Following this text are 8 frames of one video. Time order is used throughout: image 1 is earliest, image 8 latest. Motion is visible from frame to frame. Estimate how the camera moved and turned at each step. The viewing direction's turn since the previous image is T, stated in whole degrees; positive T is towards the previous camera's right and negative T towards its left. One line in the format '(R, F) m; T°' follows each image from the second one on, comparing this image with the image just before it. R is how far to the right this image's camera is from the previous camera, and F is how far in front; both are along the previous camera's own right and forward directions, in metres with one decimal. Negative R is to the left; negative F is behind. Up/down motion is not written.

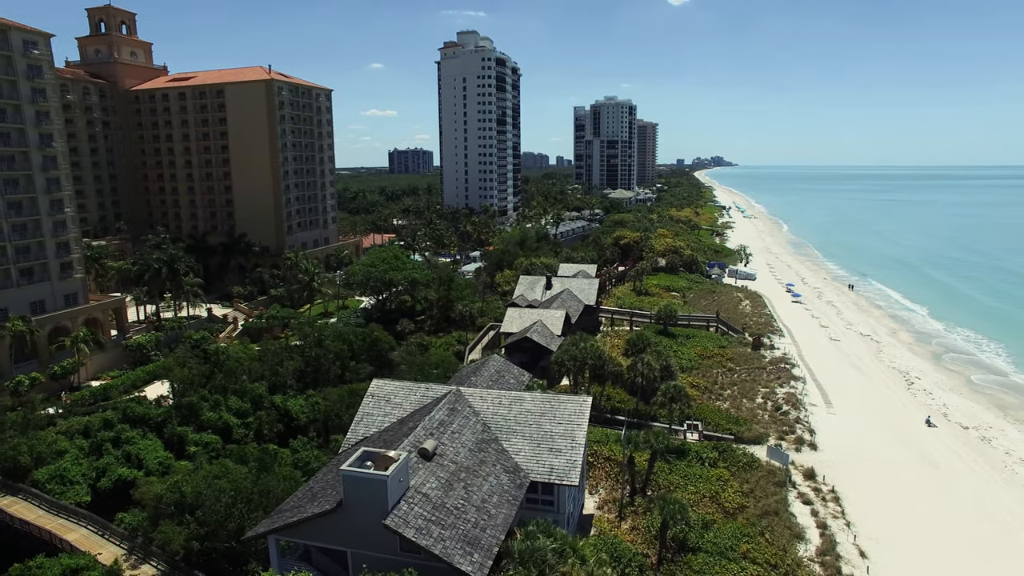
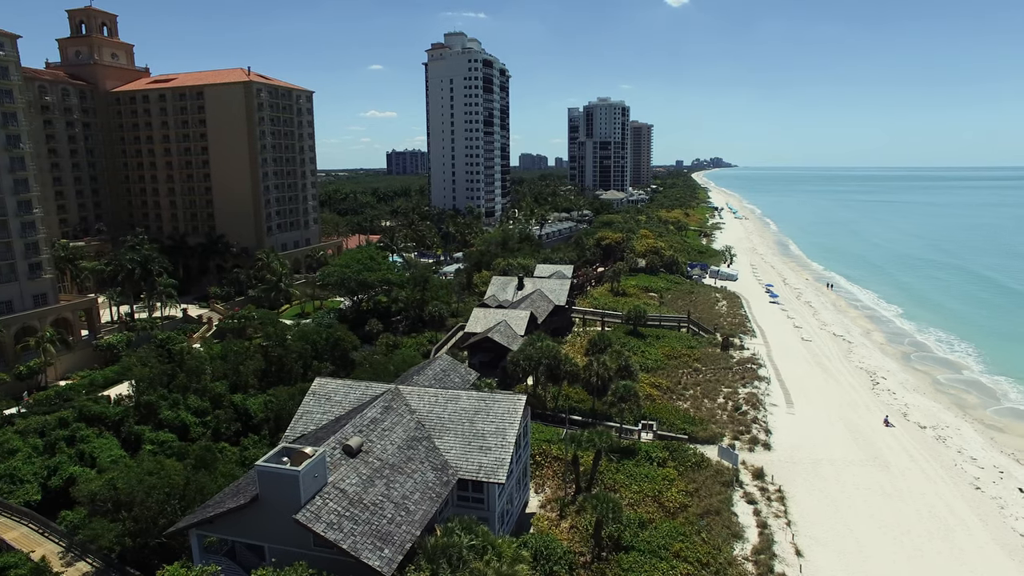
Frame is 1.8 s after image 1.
(+2.4, -0.1) m; 0°
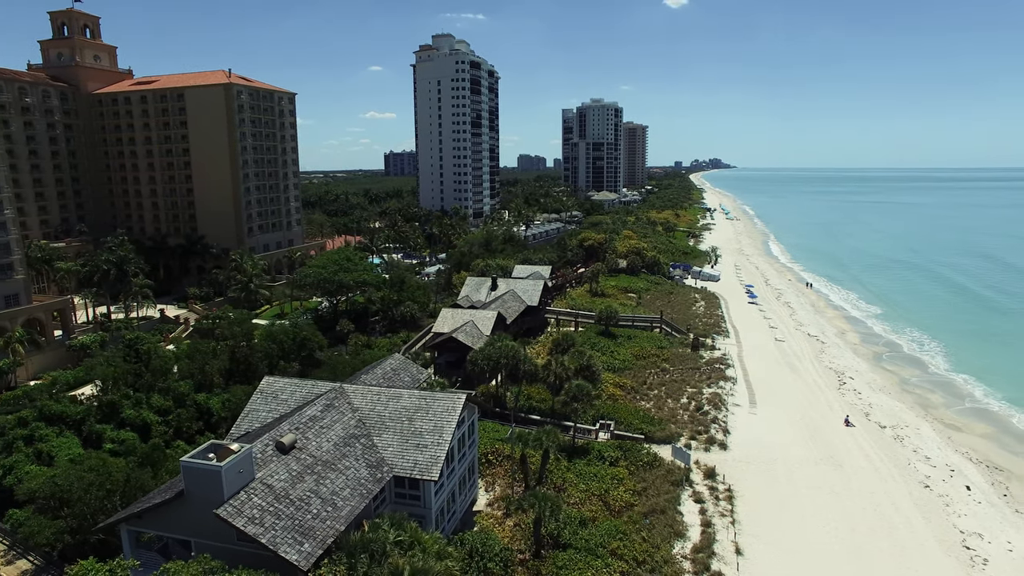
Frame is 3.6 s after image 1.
(+2.2, -0.2) m; 0°
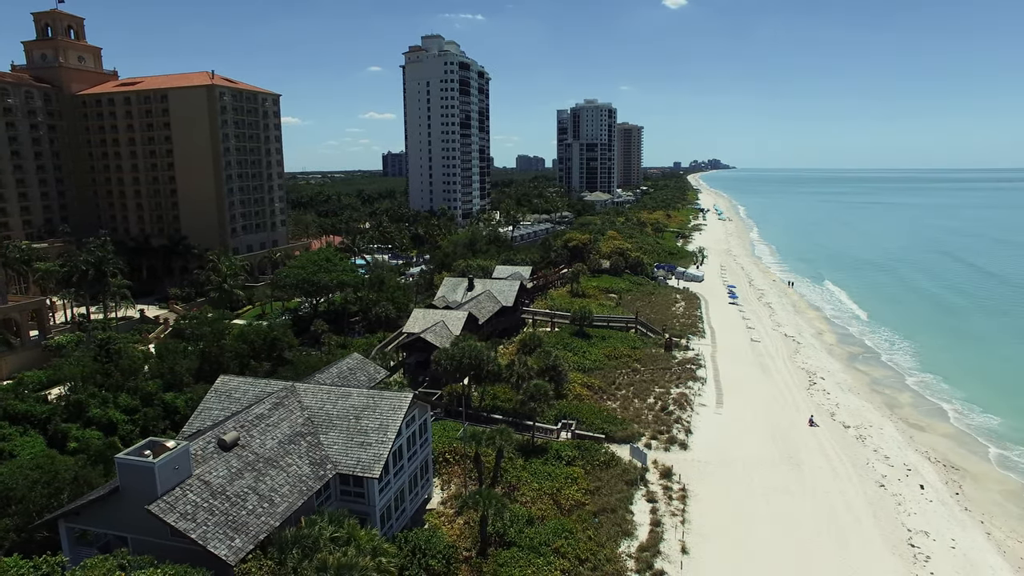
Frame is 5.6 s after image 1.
(+2.0, -0.2) m; 0°
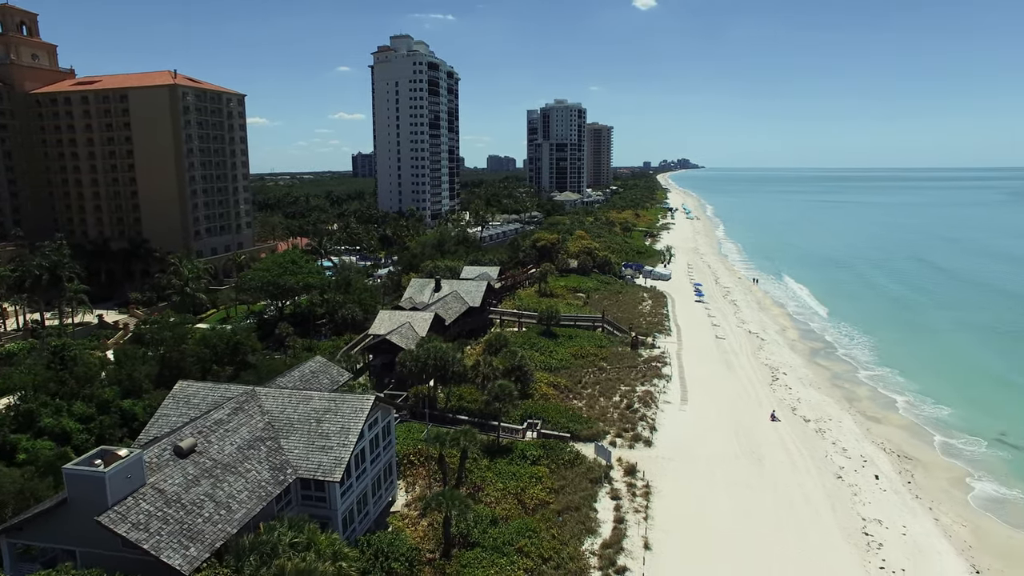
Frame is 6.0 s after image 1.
(+0.4, -0.1) m; +2°
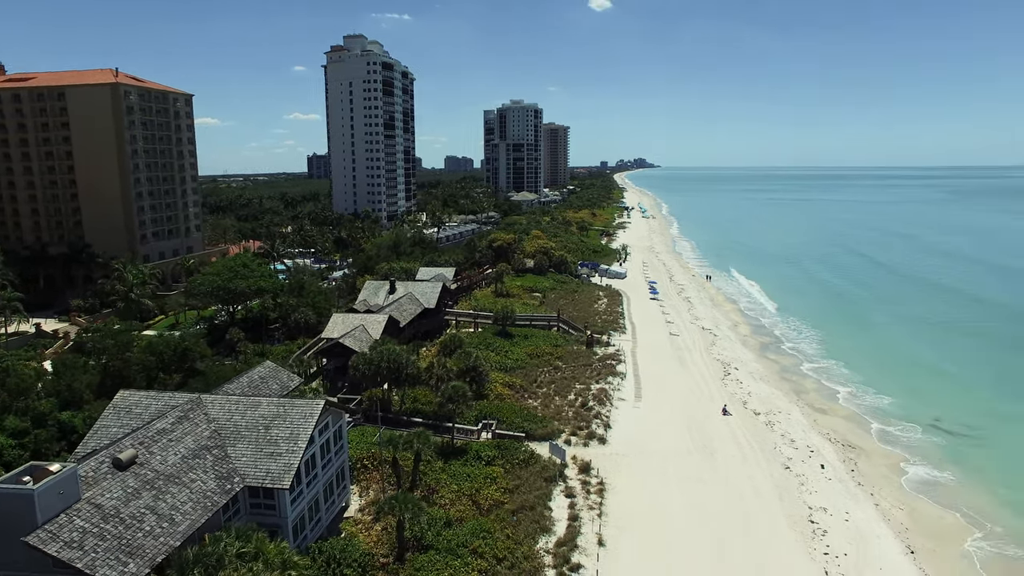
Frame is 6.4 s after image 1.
(+0.4, 0.0) m; +3°
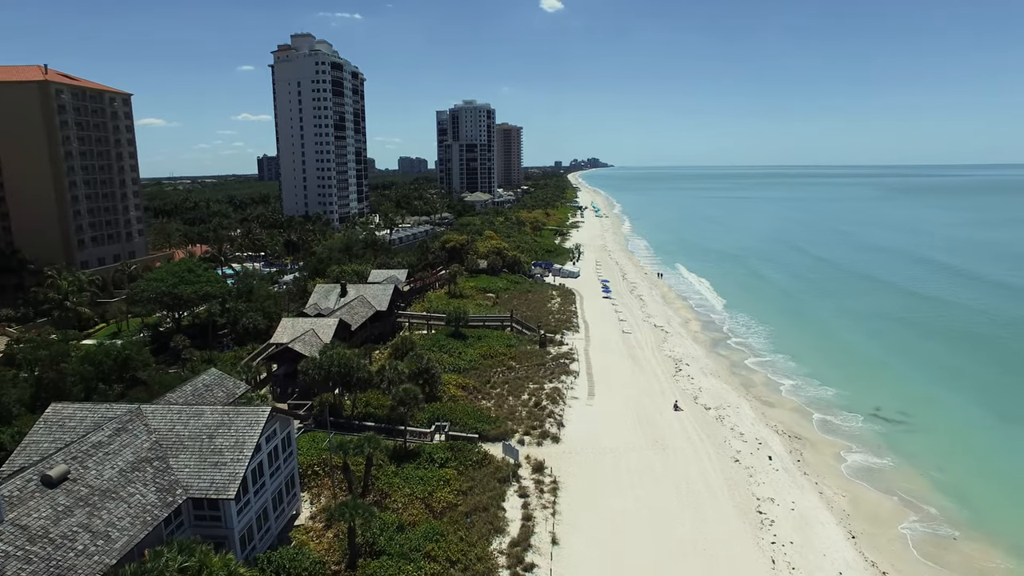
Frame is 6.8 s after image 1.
(+0.3, 0.0) m; +4°
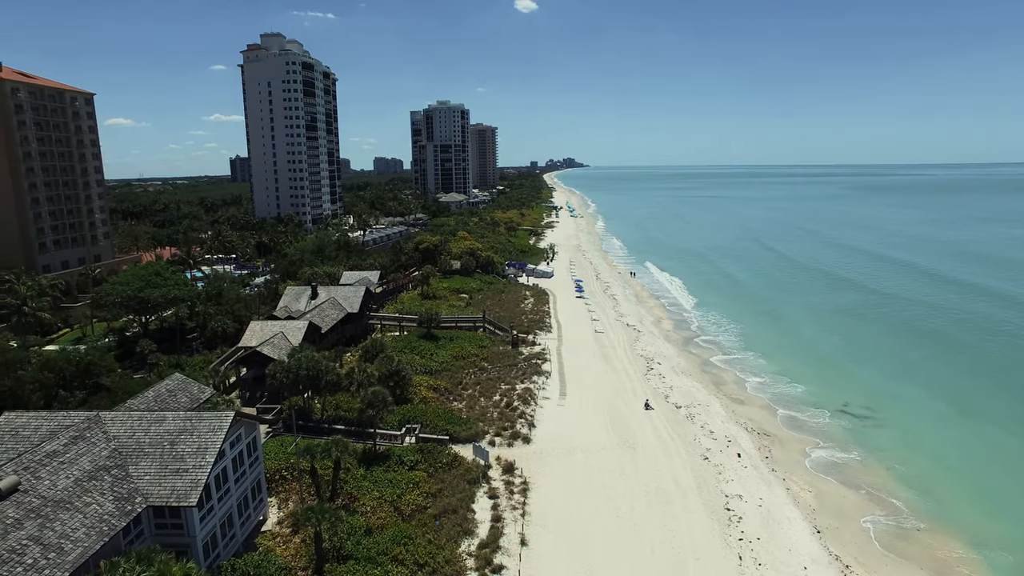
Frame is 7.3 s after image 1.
(+0.4, 0.0) m; +2°
